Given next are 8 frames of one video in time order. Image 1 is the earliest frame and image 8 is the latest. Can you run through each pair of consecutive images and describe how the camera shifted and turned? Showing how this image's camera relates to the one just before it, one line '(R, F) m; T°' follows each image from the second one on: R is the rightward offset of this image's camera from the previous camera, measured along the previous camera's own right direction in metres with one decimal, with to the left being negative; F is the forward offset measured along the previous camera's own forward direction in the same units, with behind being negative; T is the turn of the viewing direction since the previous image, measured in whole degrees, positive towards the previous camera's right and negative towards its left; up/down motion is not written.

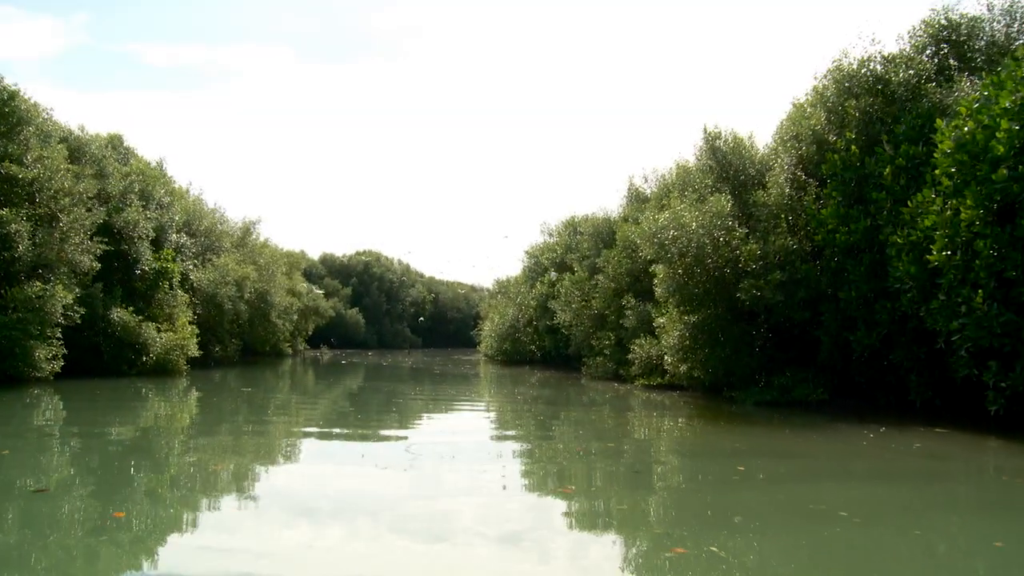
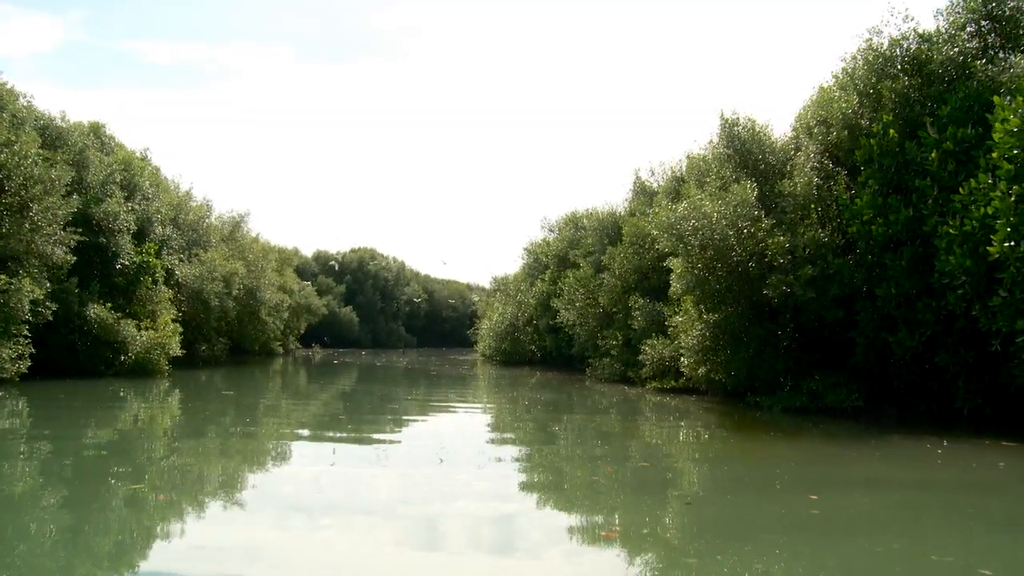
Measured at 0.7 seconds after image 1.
(-0.2, +1.5) m; 0°
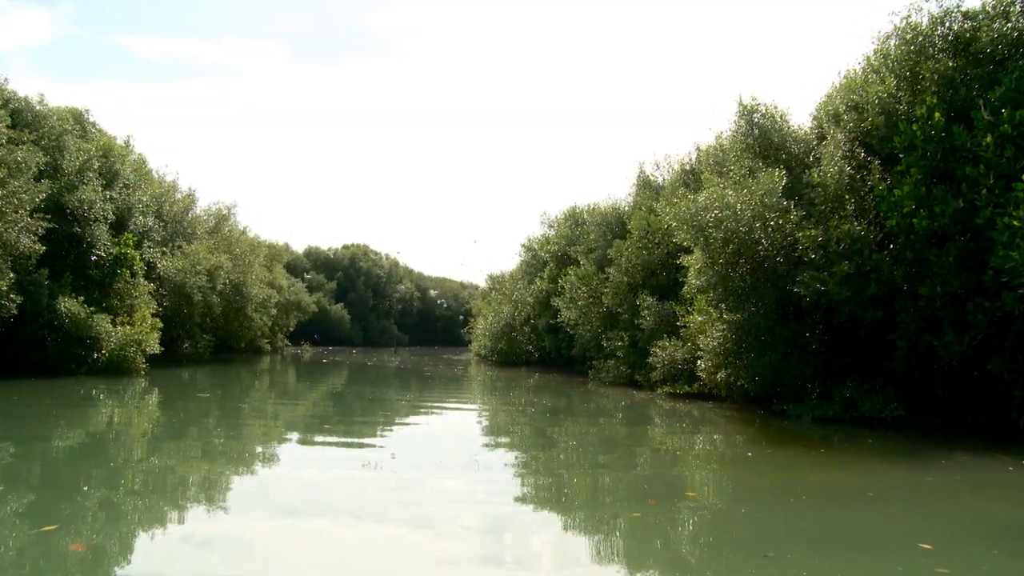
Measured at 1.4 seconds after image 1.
(-0.2, +1.5) m; 0°
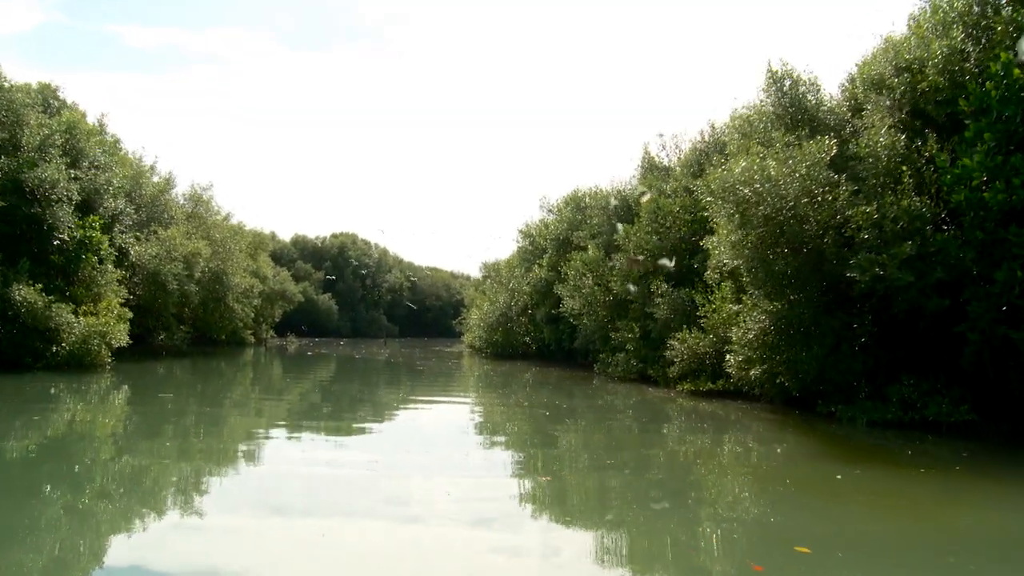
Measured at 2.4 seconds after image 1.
(-0.2, +2.0) m; +1°
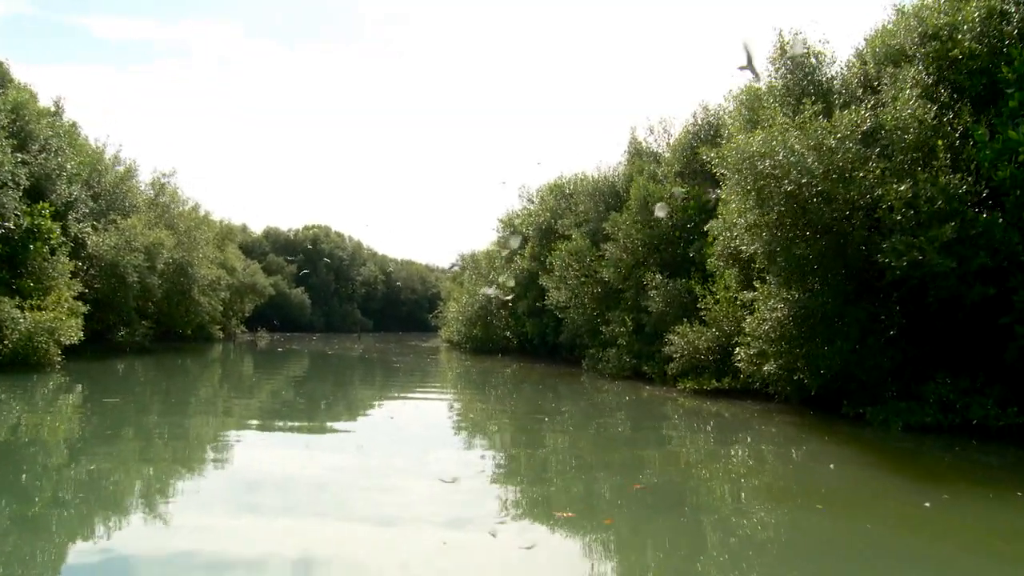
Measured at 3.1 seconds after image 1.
(-0.2, +1.5) m; +1°
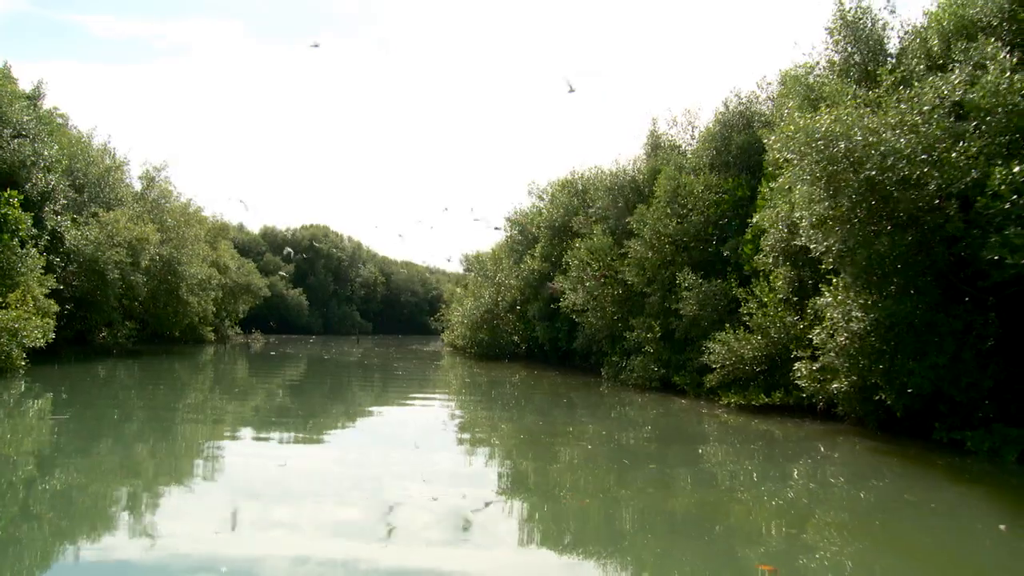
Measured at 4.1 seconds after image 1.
(-0.3, +2.0) m; 0°
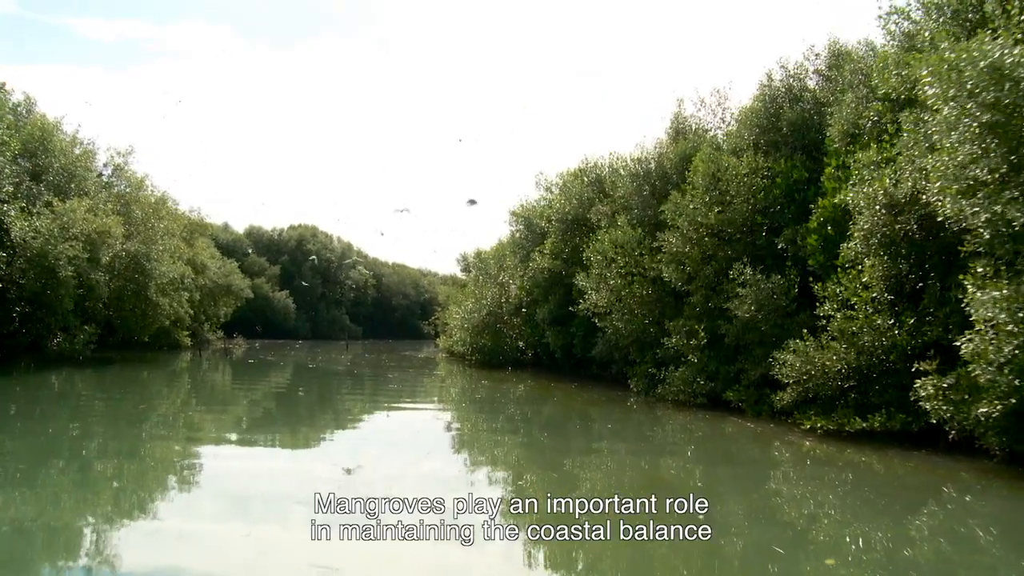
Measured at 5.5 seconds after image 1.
(-0.4, +3.0) m; +1°
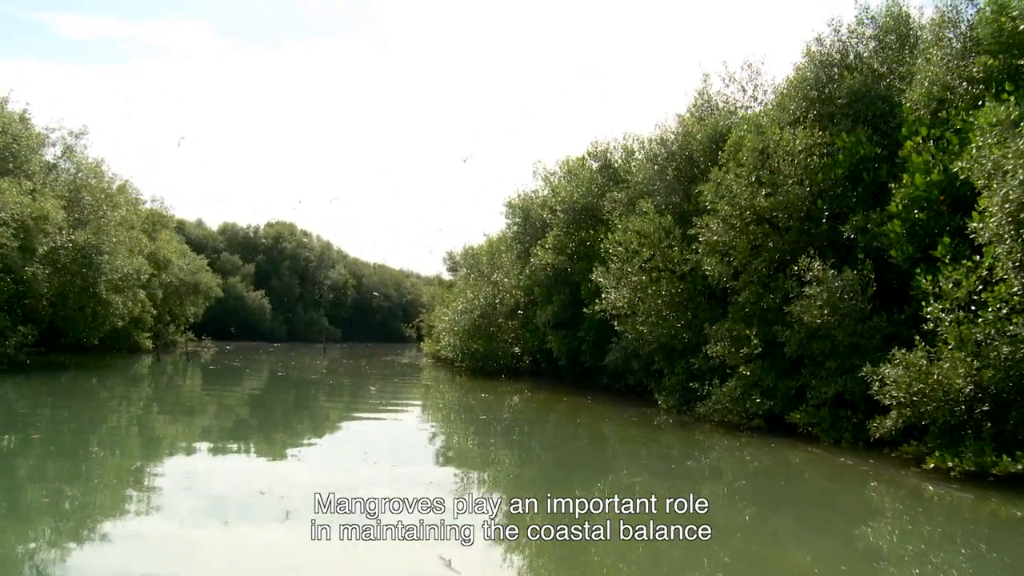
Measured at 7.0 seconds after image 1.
(-0.4, +3.0) m; +1°
